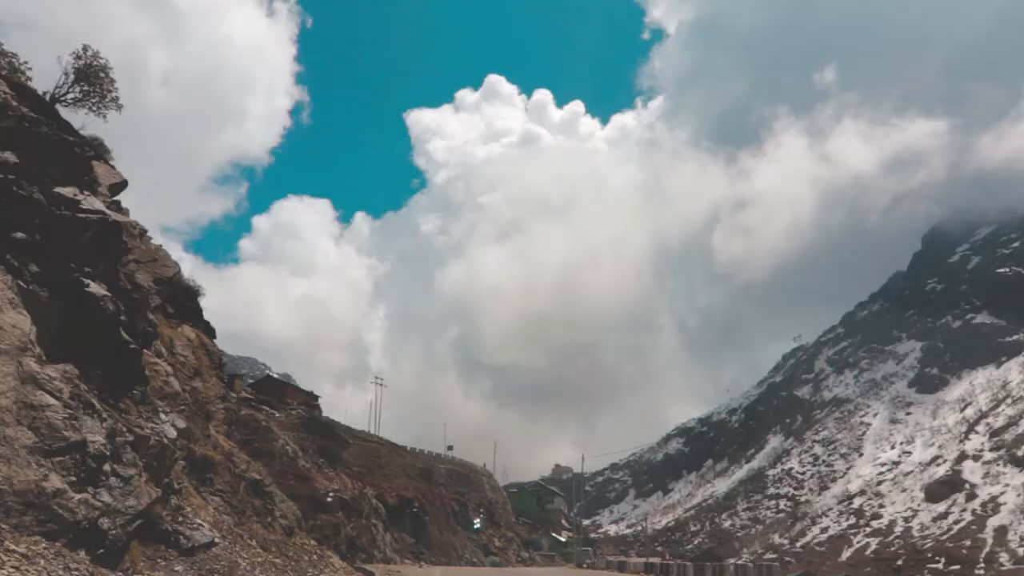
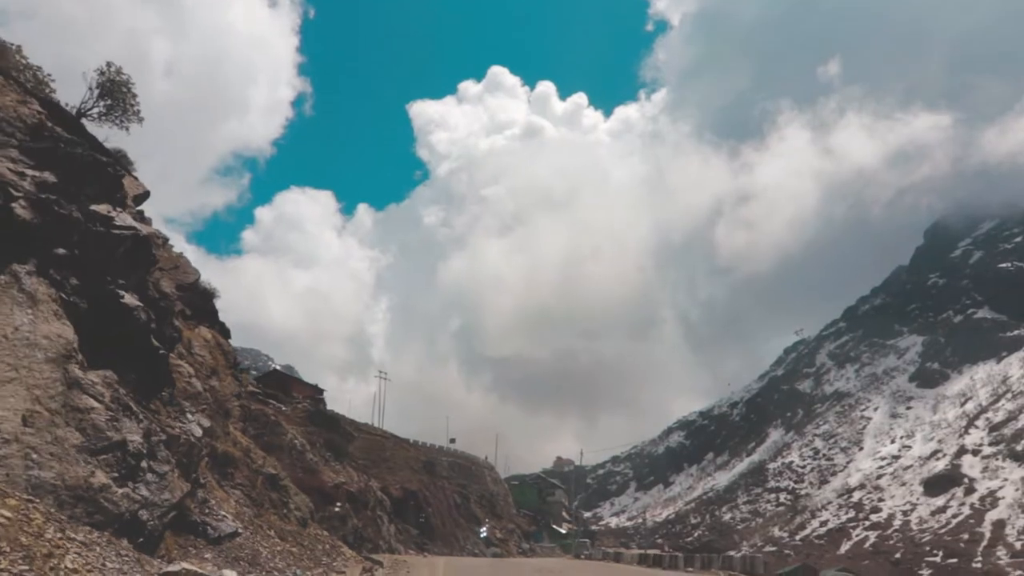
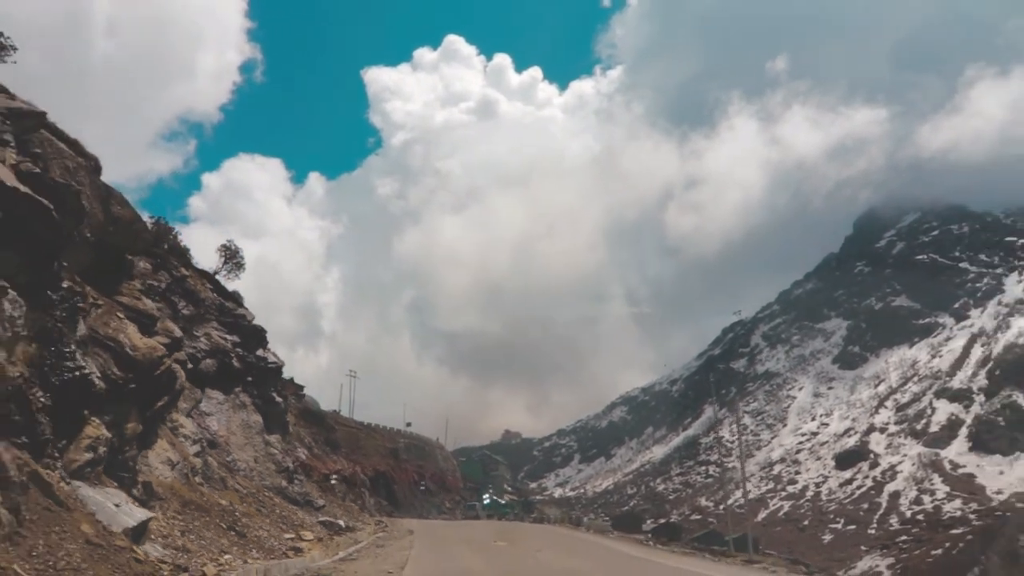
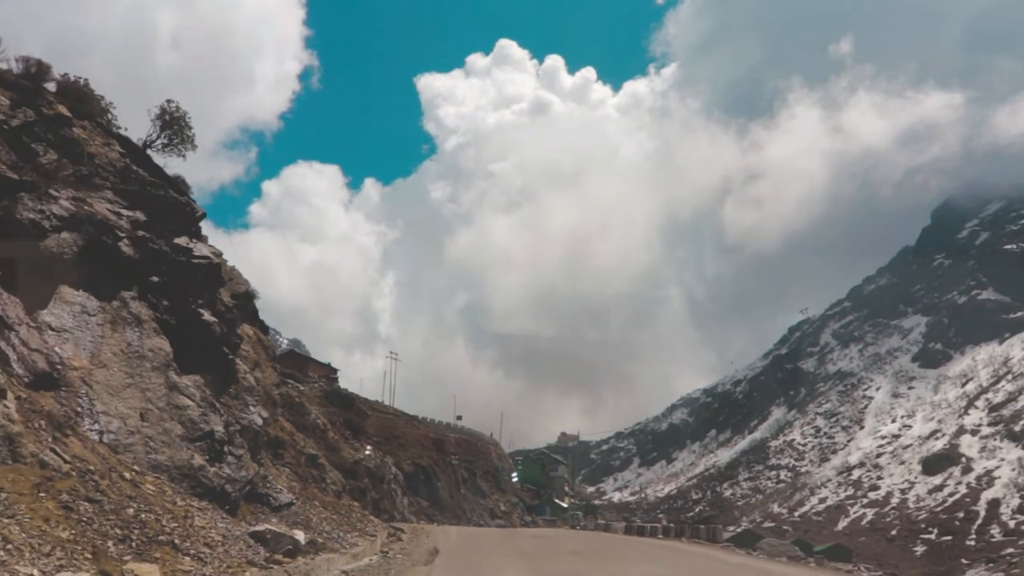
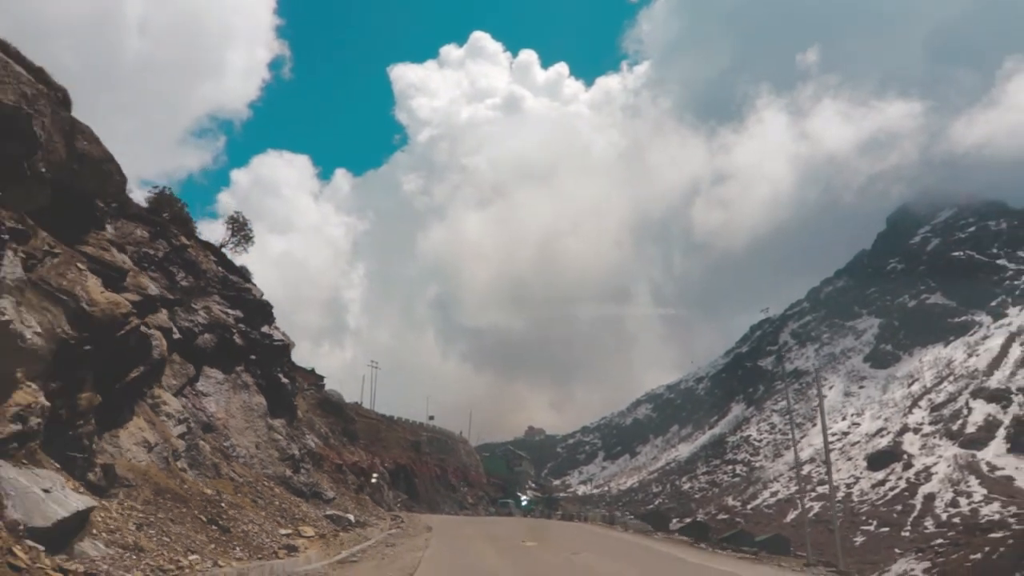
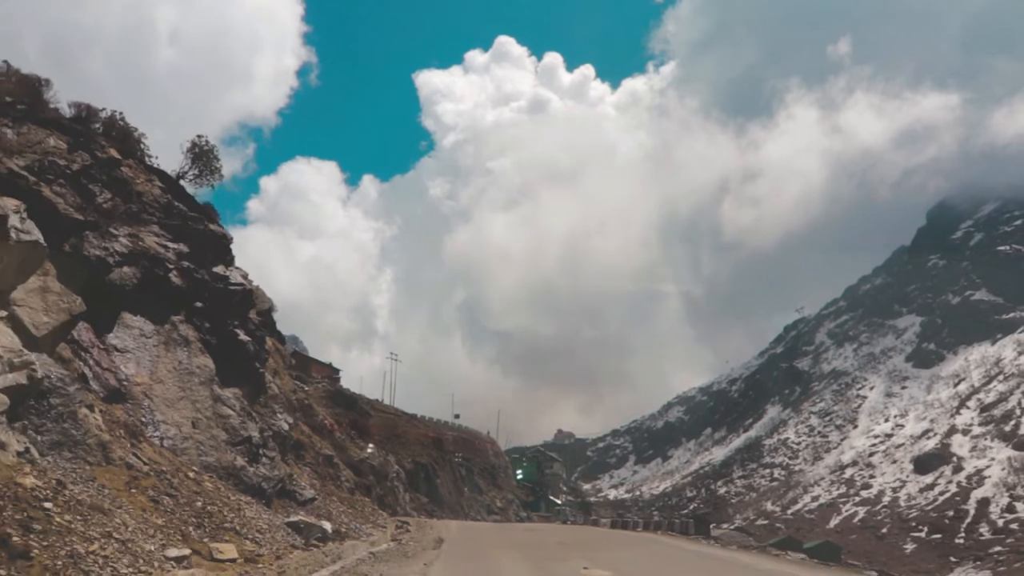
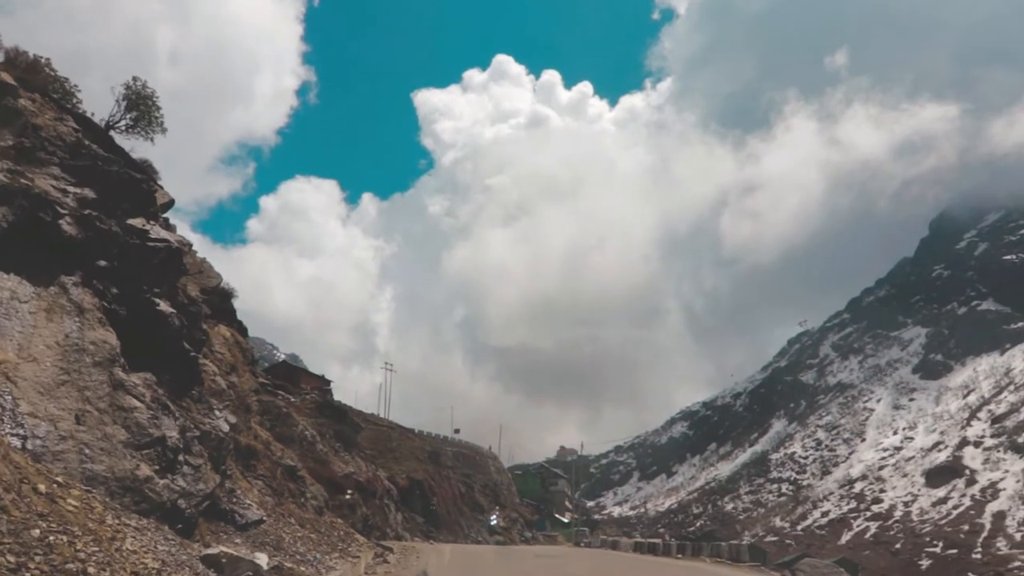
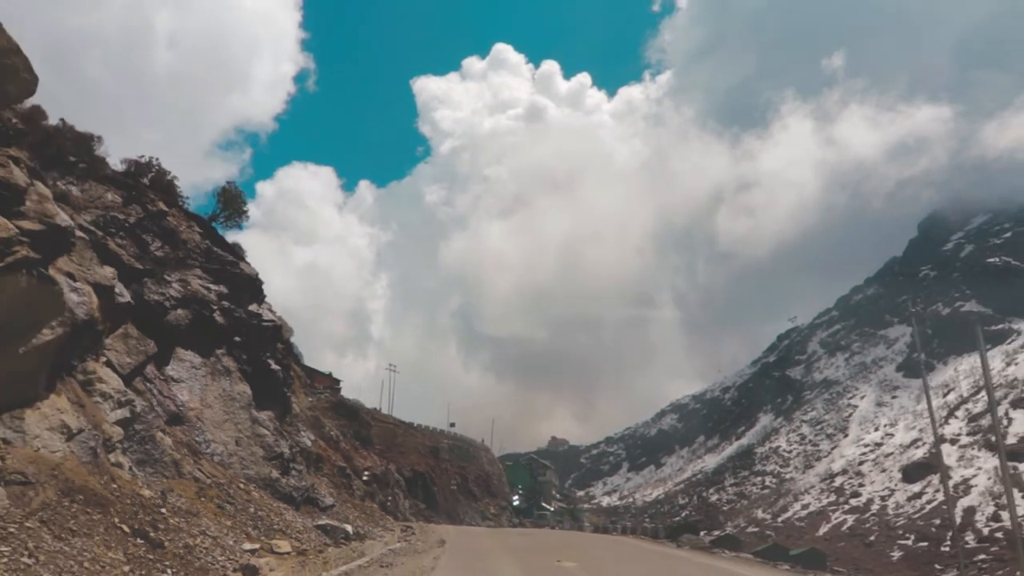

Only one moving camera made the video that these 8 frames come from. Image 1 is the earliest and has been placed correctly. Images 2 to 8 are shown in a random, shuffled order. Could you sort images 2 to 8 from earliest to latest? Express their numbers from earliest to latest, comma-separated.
2, 7, 4, 6, 8, 5, 3
